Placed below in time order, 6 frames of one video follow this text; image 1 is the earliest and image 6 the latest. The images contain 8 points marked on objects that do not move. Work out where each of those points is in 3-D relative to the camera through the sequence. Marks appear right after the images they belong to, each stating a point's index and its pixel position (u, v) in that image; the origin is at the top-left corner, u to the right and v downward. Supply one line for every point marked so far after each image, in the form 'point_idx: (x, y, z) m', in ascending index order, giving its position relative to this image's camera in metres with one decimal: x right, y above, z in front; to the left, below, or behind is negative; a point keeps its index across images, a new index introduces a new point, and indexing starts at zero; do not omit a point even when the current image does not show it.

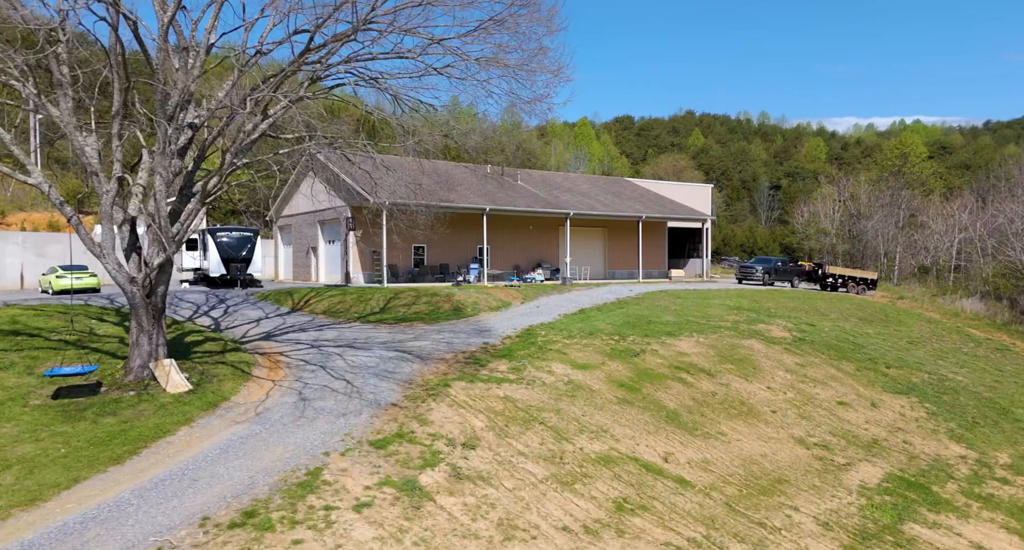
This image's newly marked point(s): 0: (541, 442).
0: (+0.3, -2.0, +8.0) m
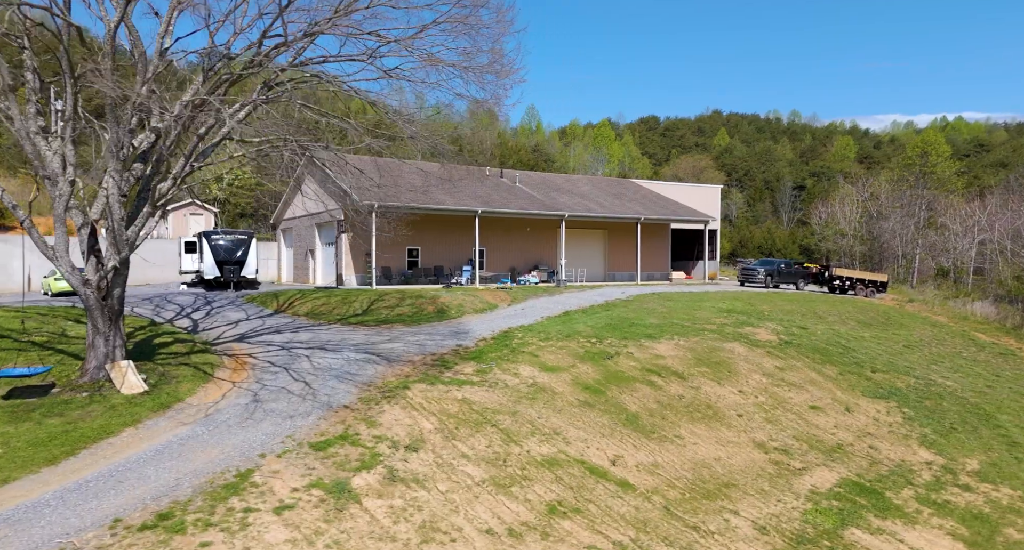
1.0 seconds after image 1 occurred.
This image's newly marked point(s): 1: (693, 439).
0: (-0.3, -2.0, +7.9) m
1: (+2.4, -2.2, +9.0) m
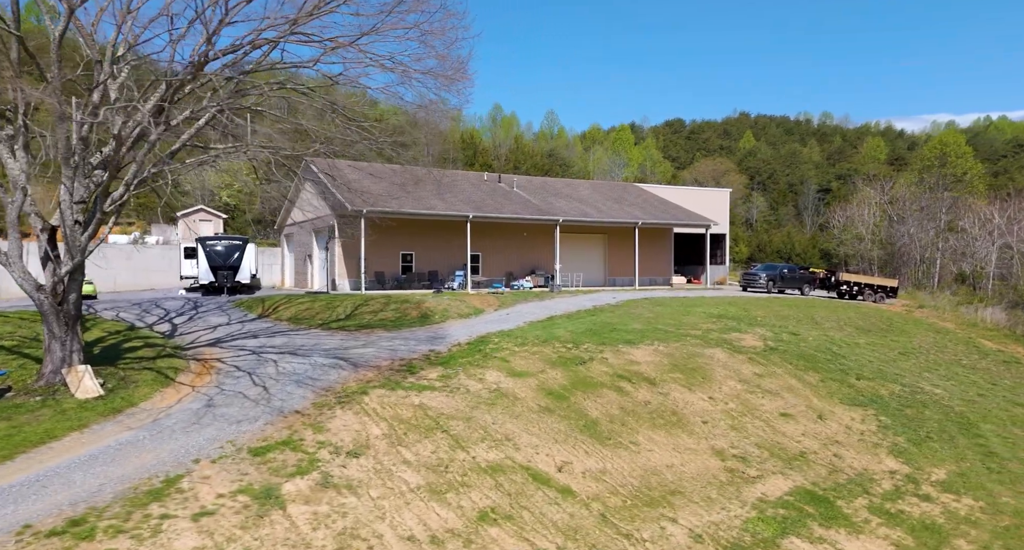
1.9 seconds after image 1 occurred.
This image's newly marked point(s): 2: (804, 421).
0: (-0.9, -2.0, +7.8) m
1: (+1.8, -2.2, +8.9) m
2: (+4.7, -2.3, +10.9) m
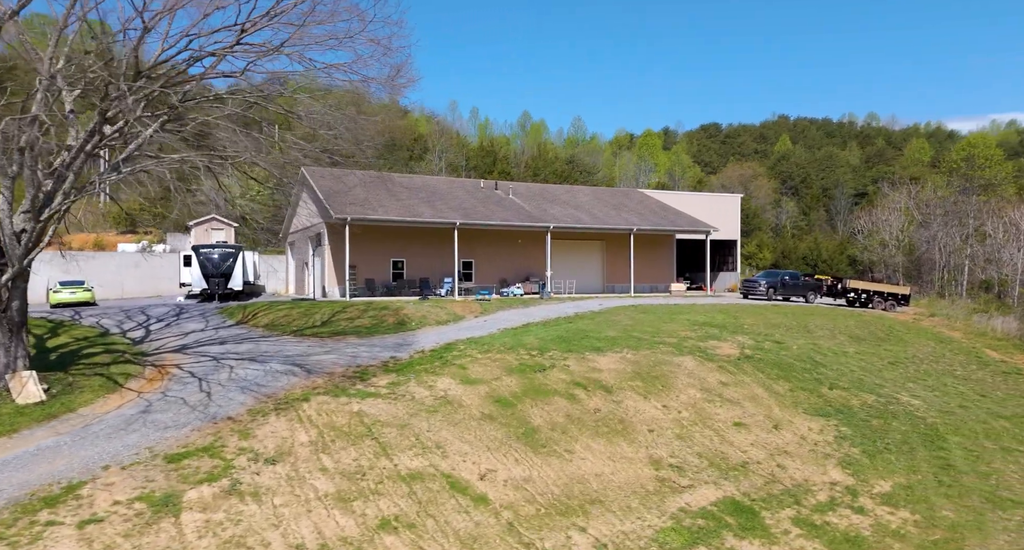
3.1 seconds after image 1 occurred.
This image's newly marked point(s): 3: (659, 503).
0: (-1.8, -2.1, +7.8) m
1: (+0.9, -2.3, +8.8) m
2: (+3.9, -2.5, +10.7) m
3: (+1.6, -2.5, +7.5) m
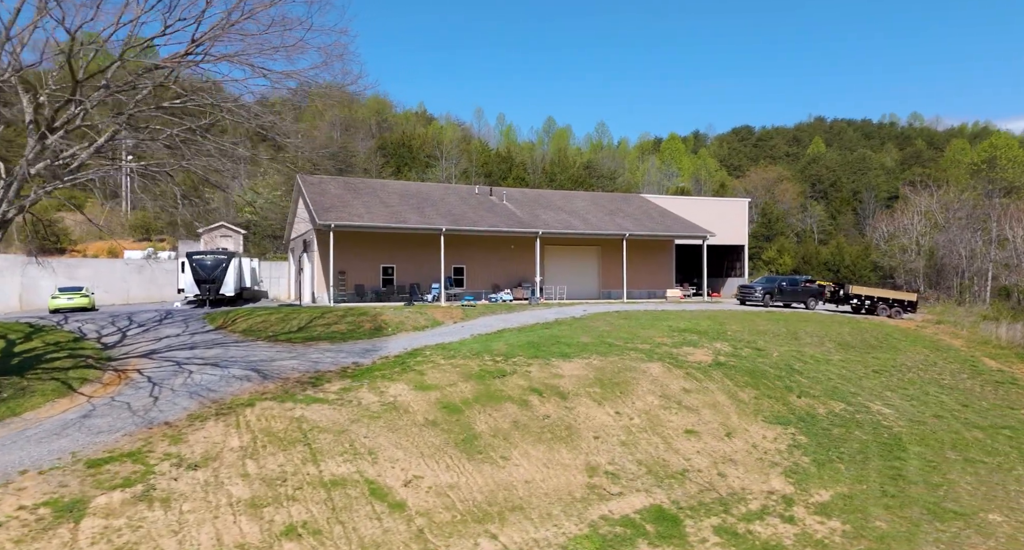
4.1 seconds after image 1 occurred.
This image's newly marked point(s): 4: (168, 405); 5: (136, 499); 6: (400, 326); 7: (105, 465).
0: (-2.7, -2.2, +7.8) m
1: (+0.1, -2.4, +8.8) m
2: (+3.1, -2.6, +10.6) m
3: (+0.8, -2.6, +7.5) m
4: (-4.9, -1.8, +9.6) m
5: (-3.6, -2.2, +6.5) m
6: (-3.1, -1.4, +18.5) m
7: (-4.3, -2.0, +7.2) m
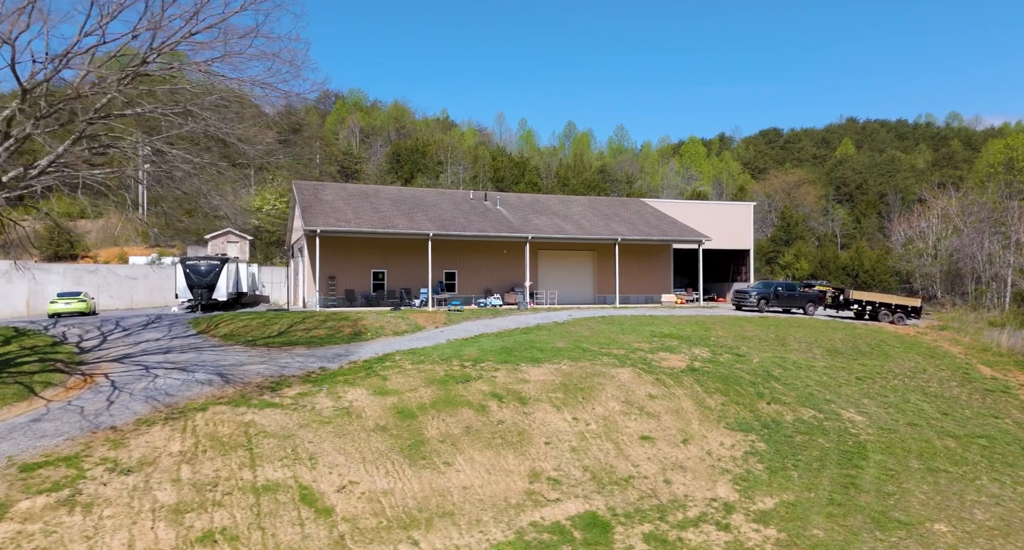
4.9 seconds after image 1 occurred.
0: (-3.4, -2.2, +7.9) m
1: (-0.7, -2.5, +8.8) m
2: (+2.4, -2.6, +10.6) m
3: (0.0, -2.7, +7.5) m
4: (-5.6, -1.9, +9.7) m
5: (-4.4, -2.2, +6.6) m
6: (-3.6, -1.5, +18.6) m
7: (-5.1, -2.1, +7.3) m
